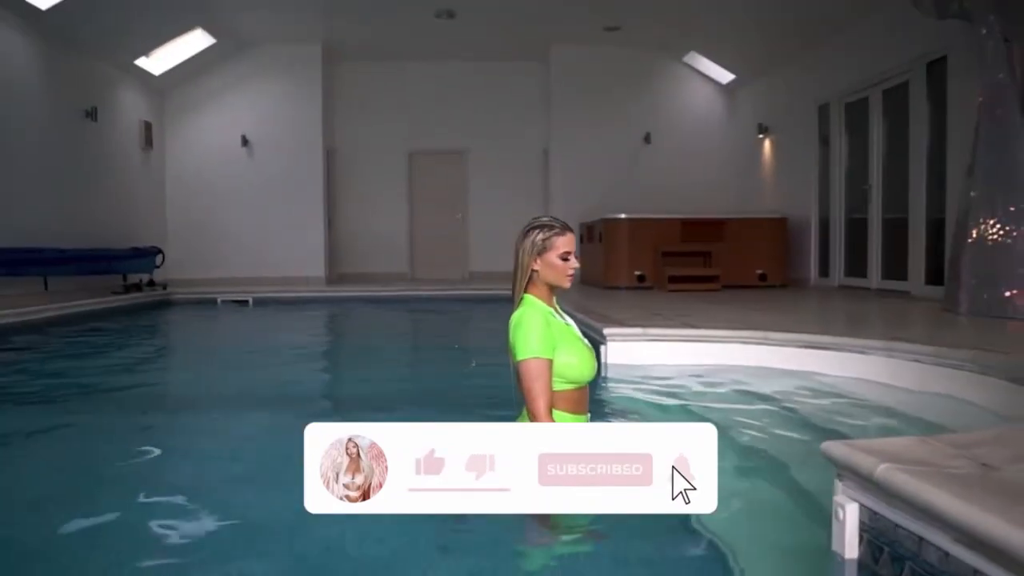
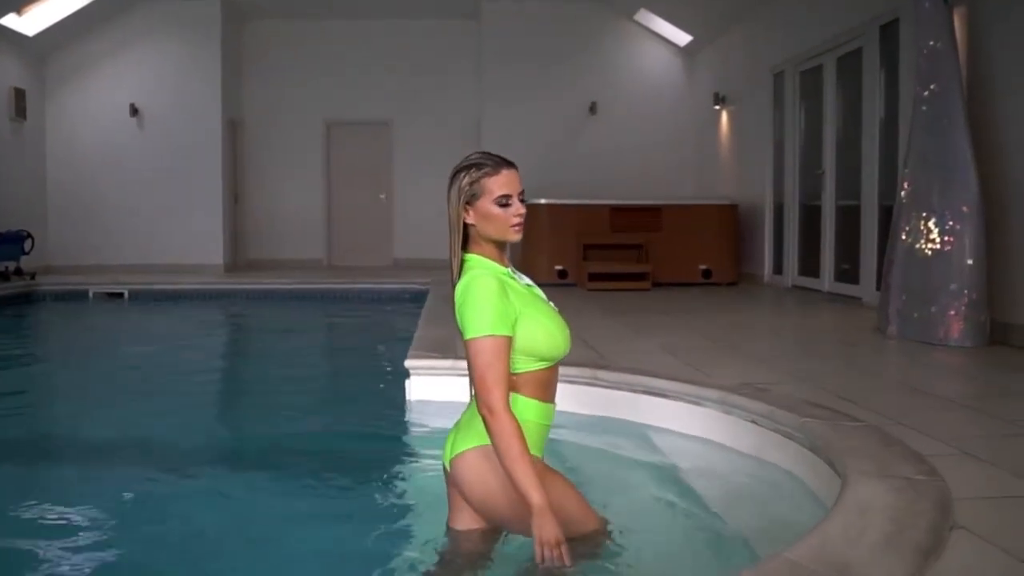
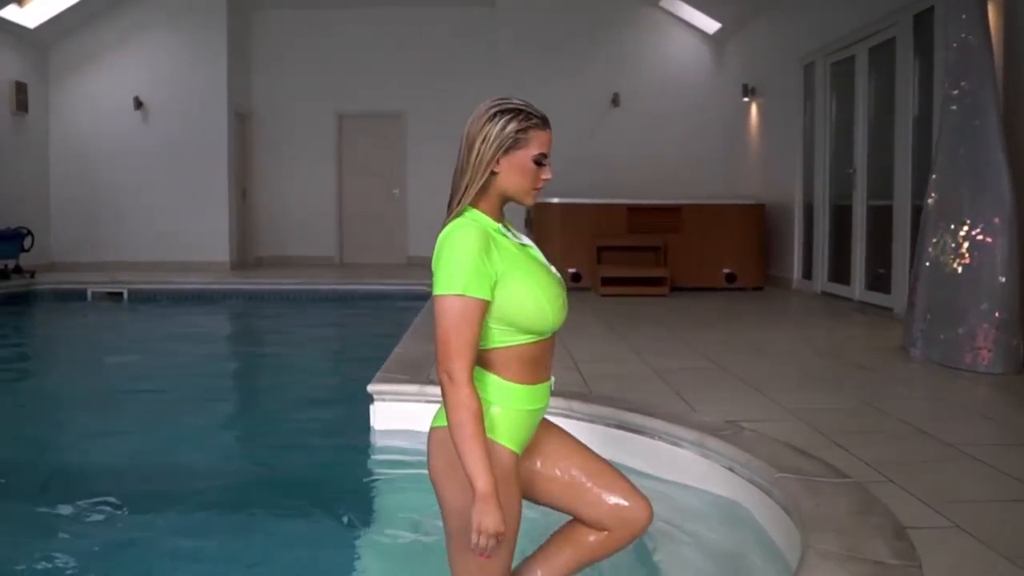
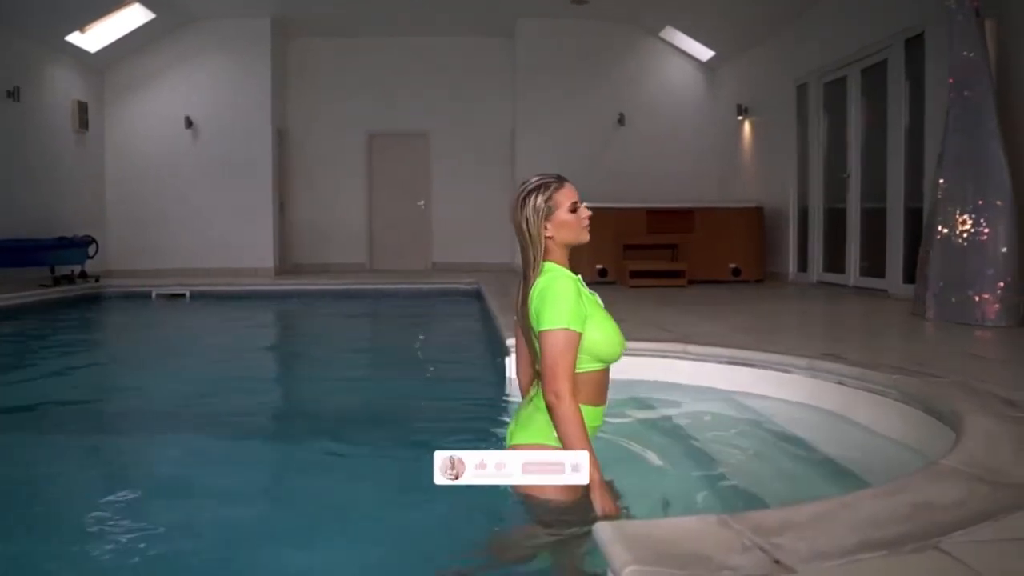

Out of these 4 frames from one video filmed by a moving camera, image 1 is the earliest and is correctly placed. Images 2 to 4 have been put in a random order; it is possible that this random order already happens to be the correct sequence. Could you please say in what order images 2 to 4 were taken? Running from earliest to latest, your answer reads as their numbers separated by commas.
4, 2, 3
